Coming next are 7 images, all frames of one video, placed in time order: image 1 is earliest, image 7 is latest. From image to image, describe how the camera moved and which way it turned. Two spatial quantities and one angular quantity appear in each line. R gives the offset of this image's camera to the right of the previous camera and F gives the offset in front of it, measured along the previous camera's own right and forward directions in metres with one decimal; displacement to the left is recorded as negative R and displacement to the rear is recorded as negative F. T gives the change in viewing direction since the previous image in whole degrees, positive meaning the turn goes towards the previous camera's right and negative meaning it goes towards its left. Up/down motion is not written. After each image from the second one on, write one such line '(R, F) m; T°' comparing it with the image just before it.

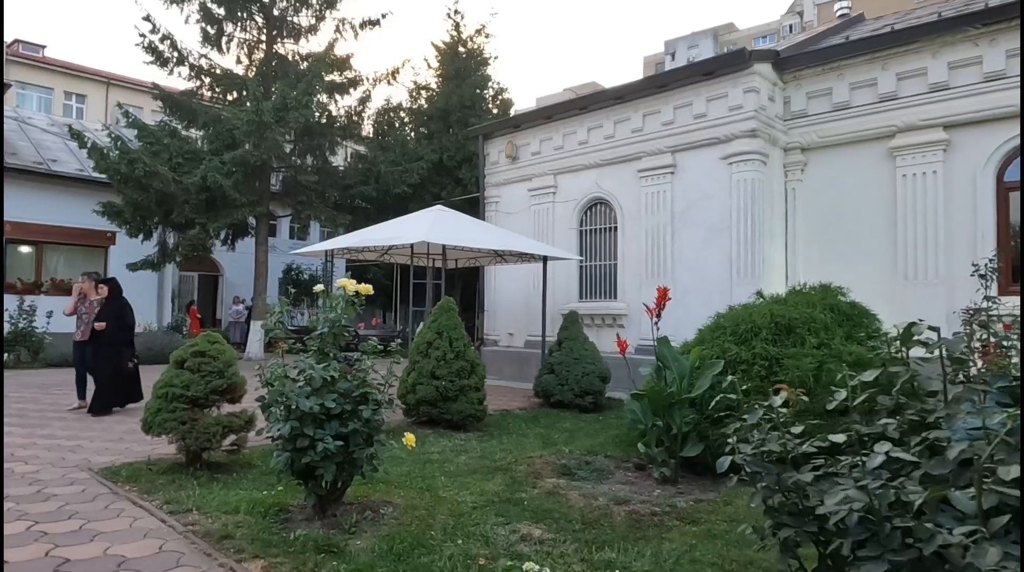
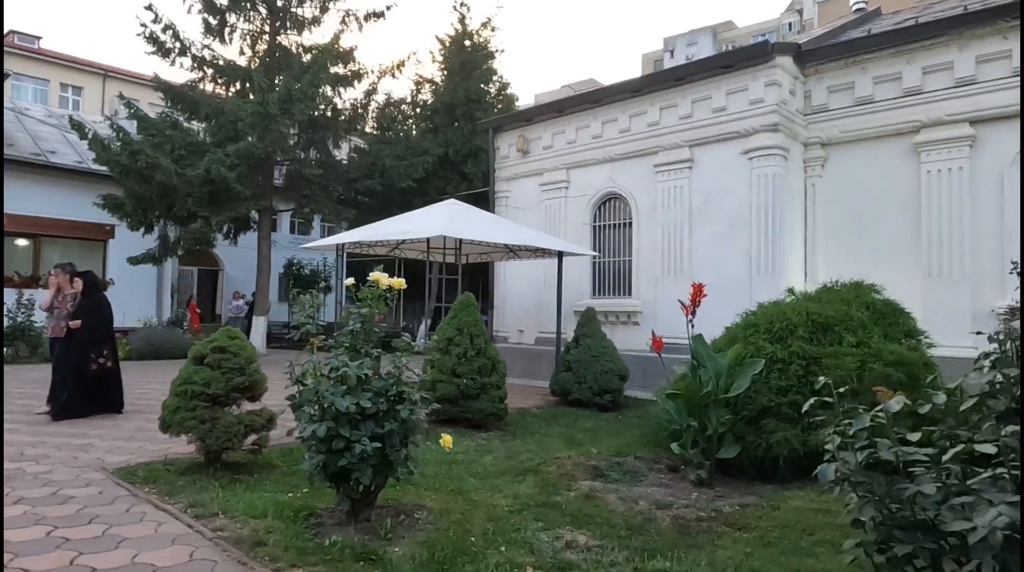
(-0.3, +0.2) m; 0°
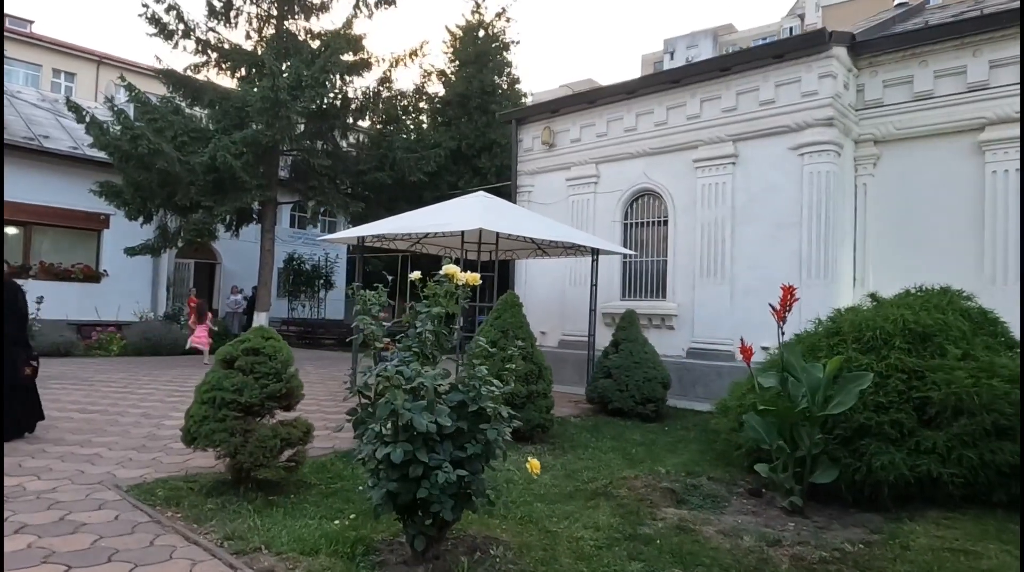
(-0.6, +0.6) m; +1°
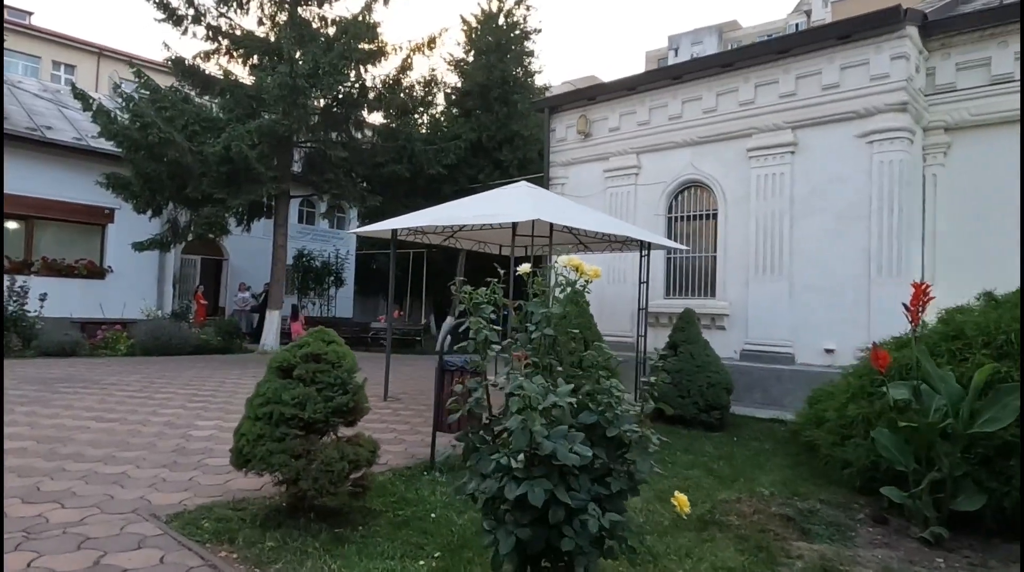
(-0.6, +0.6) m; 0°
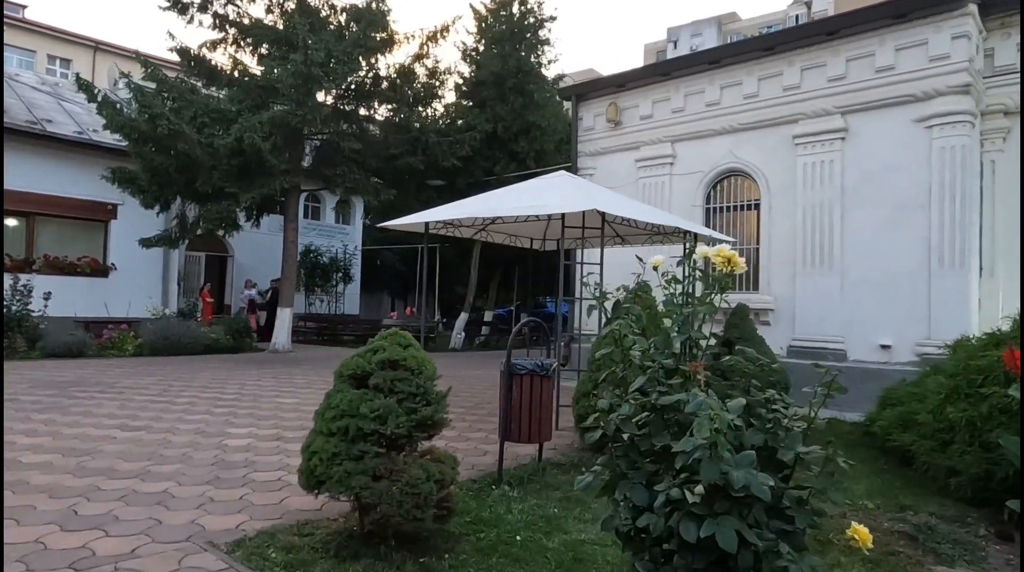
(-0.5, +0.4) m; 0°
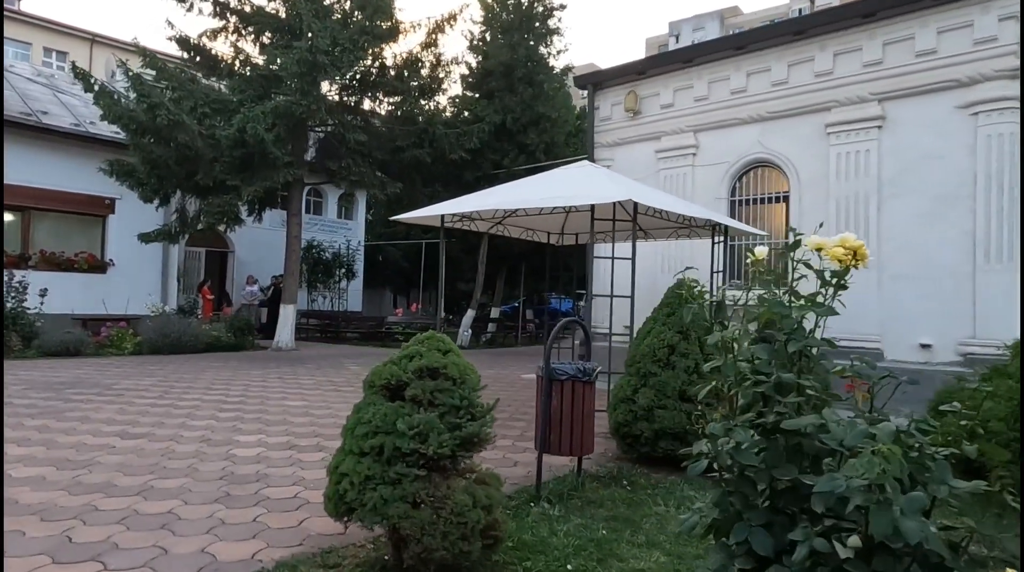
(-0.3, +0.4) m; 0°
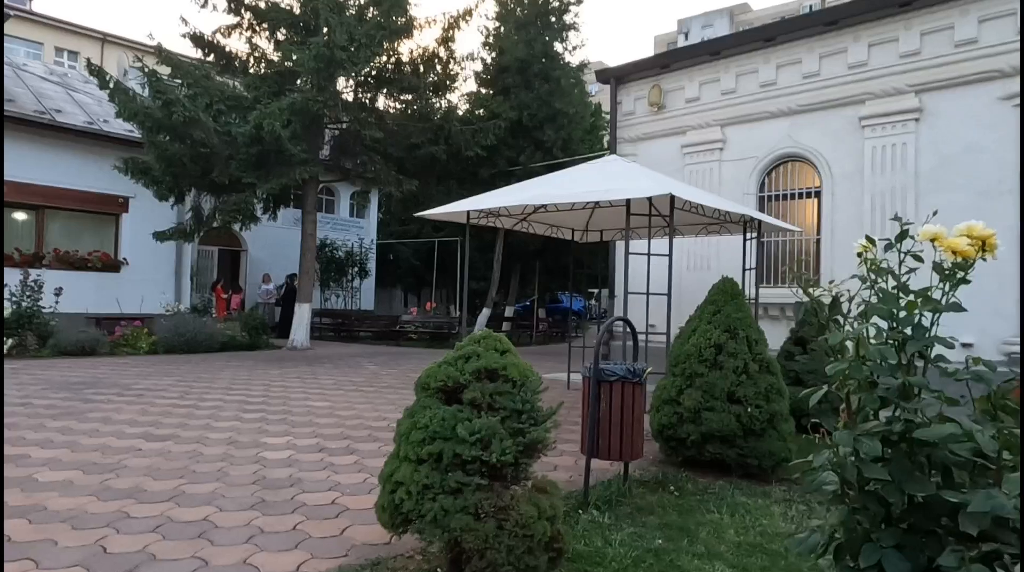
(-0.2, +0.2) m; -1°
